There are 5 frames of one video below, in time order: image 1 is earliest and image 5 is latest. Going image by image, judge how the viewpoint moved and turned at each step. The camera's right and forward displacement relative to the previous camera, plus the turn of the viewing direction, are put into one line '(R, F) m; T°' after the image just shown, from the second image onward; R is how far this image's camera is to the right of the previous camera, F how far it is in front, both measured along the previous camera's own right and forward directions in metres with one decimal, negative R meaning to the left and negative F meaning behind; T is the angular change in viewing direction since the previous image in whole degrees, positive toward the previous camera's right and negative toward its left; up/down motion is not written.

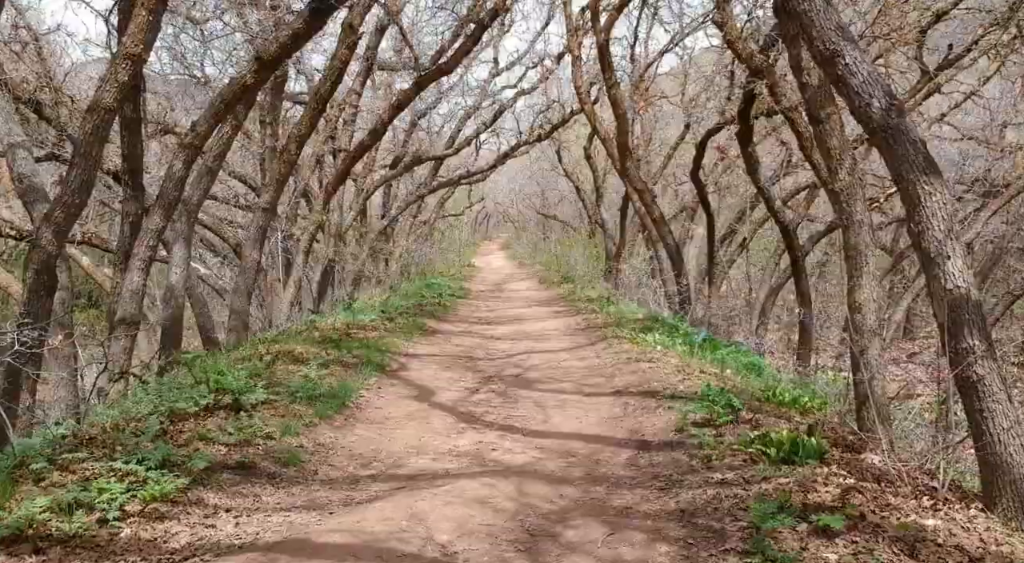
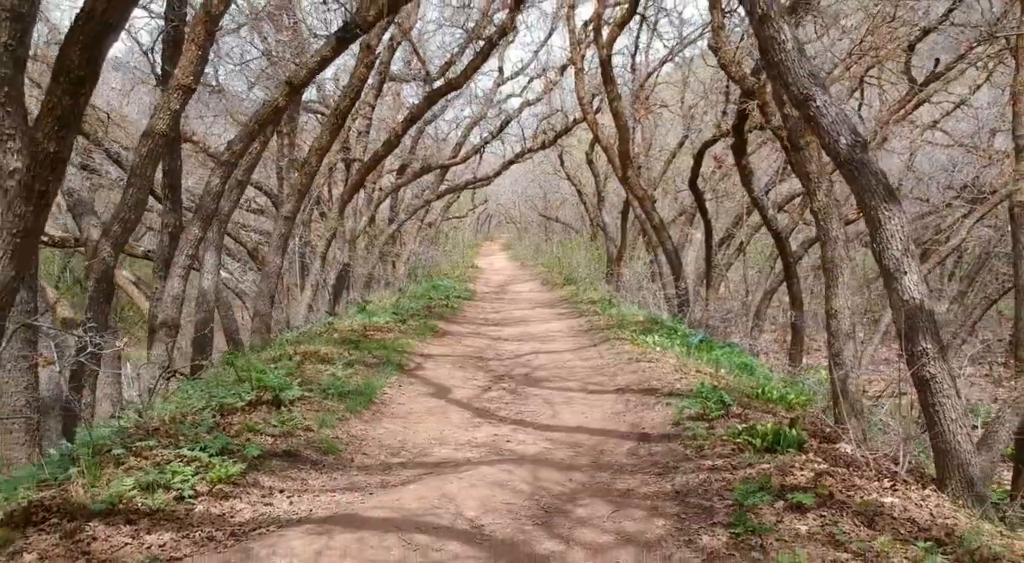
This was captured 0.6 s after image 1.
(-0.1, -0.8) m; 0°
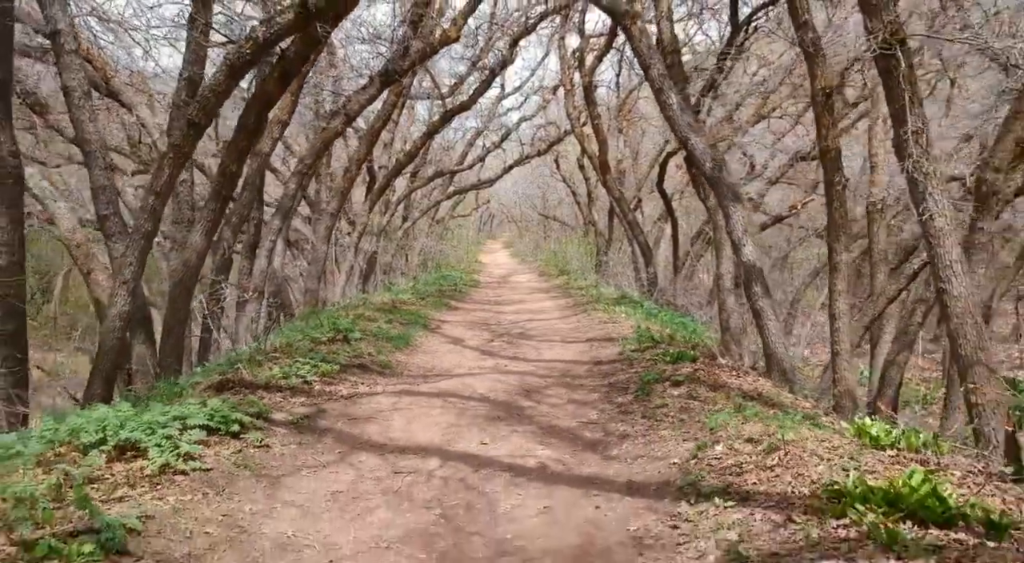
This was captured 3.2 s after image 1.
(+0.1, -3.5) m; 0°
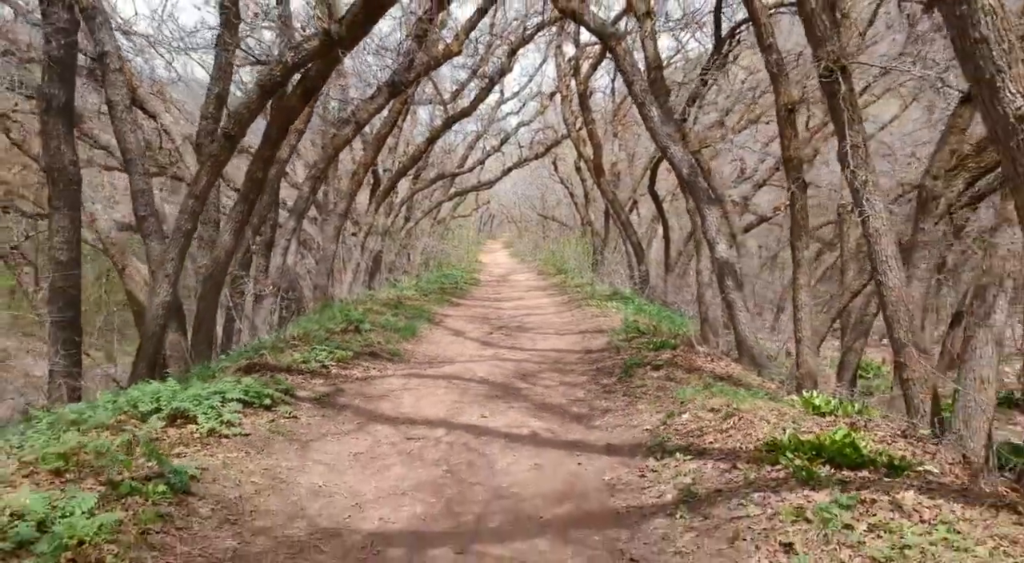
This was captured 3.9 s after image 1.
(0.0, -1.0) m; 0°
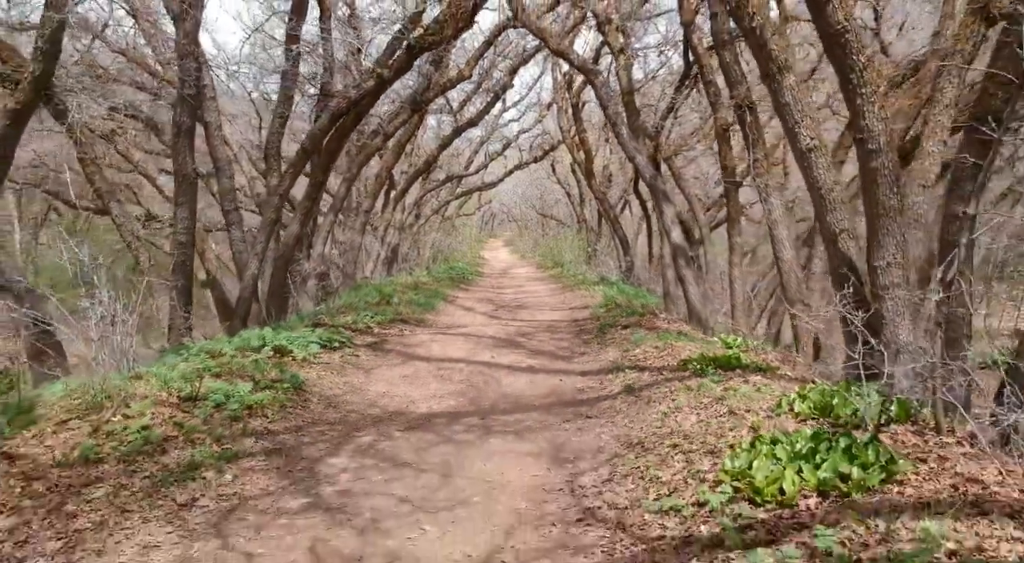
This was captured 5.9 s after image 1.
(0.0, -2.9) m; 0°
